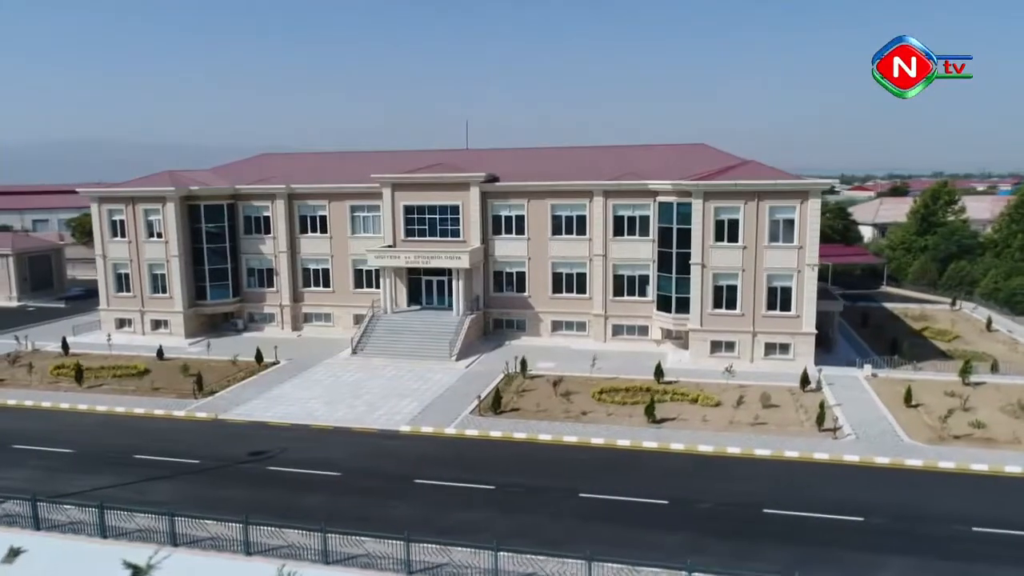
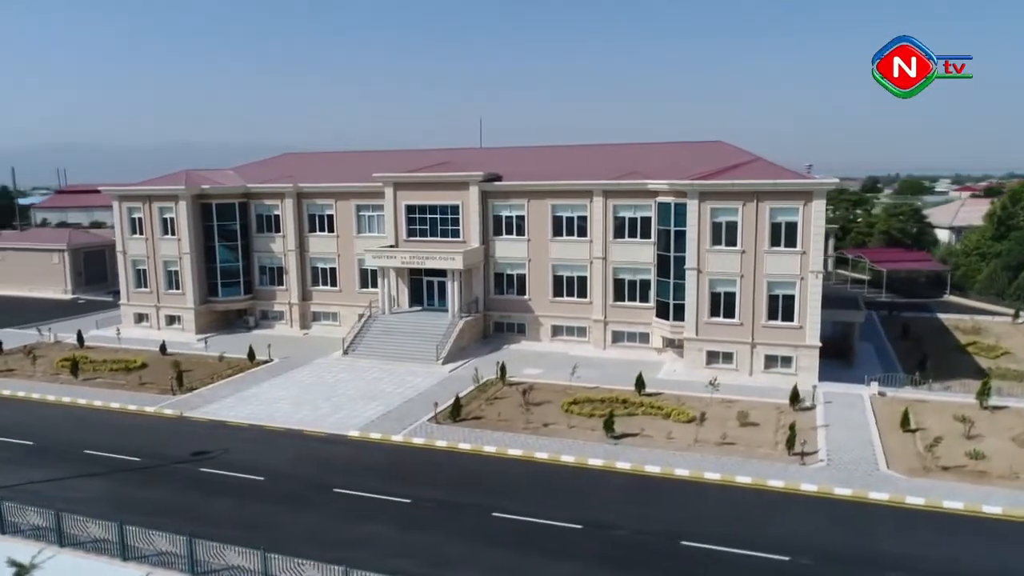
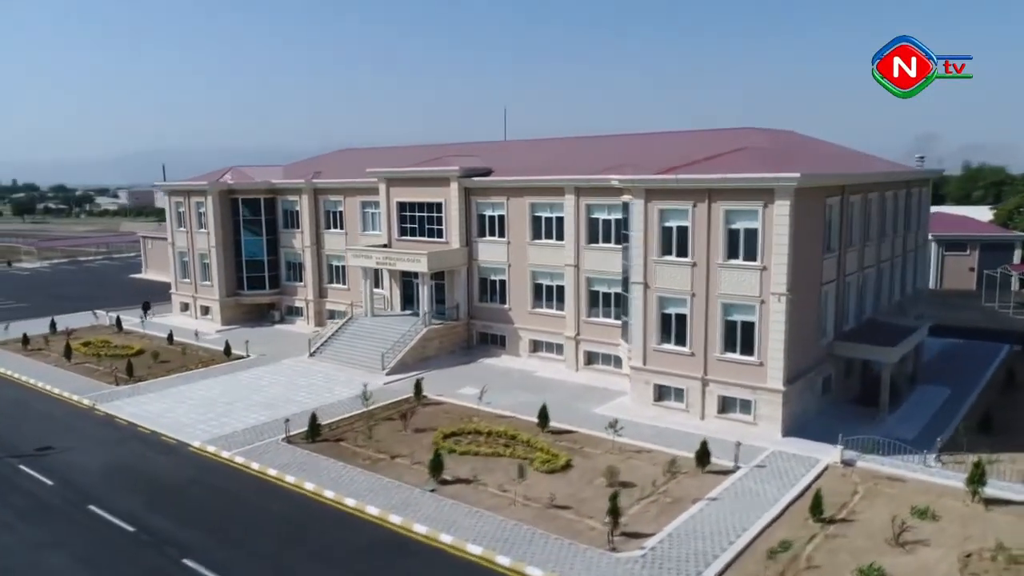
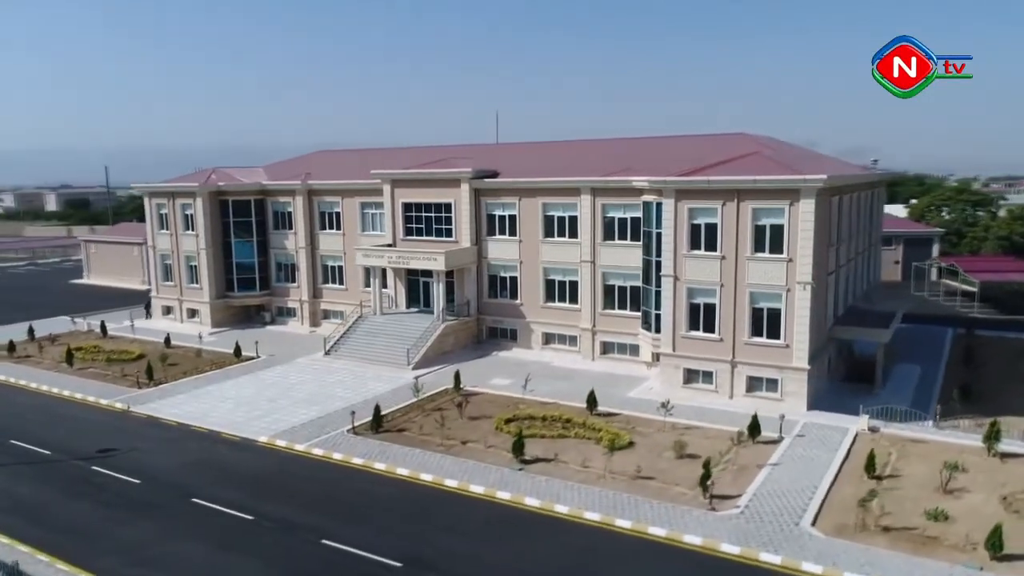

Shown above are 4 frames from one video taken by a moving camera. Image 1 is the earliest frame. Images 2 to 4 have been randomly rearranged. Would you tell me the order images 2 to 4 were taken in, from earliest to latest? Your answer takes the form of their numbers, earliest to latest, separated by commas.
2, 4, 3
